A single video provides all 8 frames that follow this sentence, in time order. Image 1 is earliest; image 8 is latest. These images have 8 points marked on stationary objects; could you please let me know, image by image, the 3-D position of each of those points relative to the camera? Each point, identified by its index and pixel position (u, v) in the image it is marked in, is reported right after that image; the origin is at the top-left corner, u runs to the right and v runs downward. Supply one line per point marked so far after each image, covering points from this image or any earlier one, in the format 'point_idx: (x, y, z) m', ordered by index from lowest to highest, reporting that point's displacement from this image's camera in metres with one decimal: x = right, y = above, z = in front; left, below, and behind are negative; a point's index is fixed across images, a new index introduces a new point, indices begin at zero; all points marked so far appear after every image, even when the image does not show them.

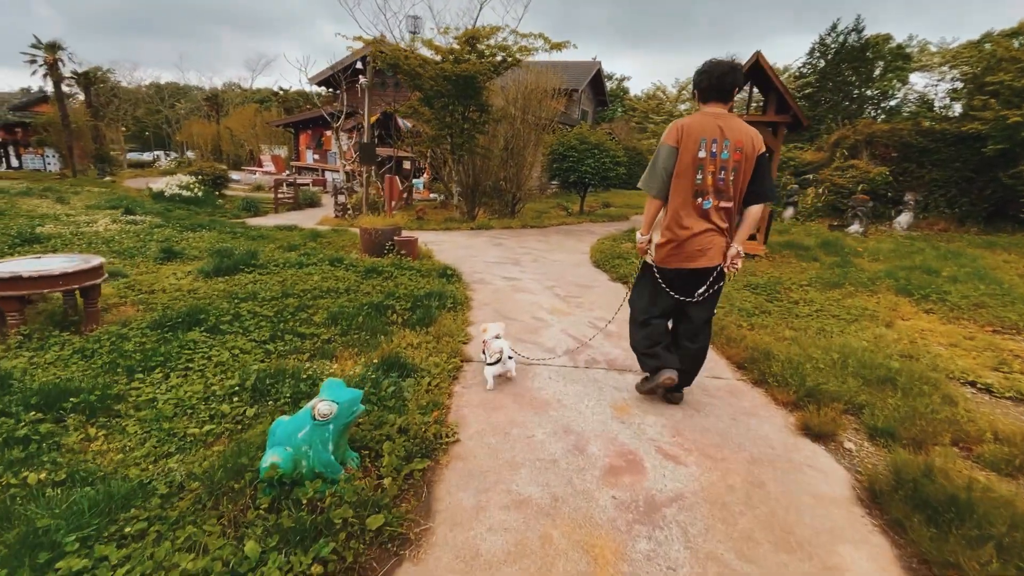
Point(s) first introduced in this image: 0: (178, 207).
0: (-9.2, +2.2, +13.2) m
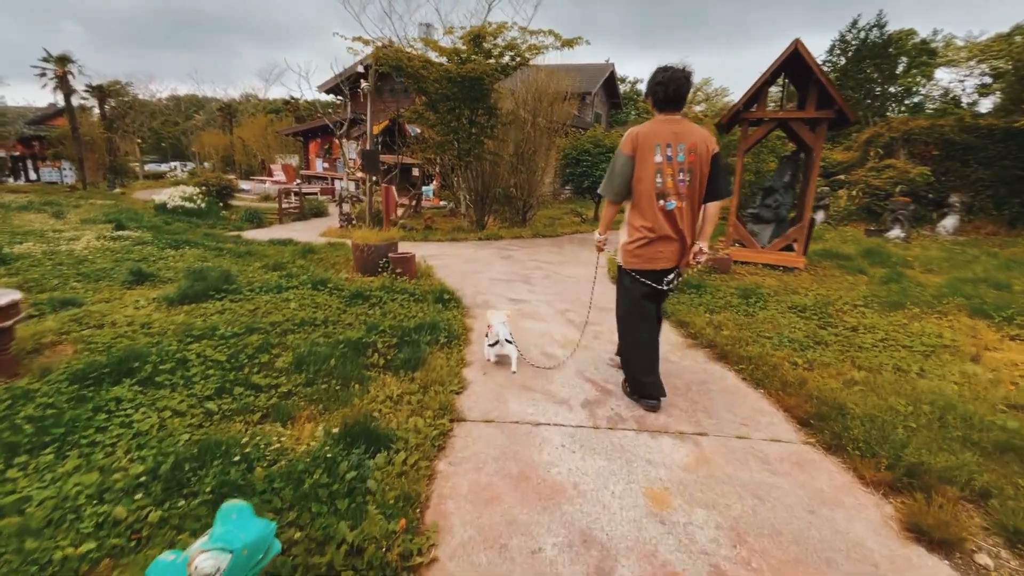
0: (-8.9, +1.8, +12.7) m
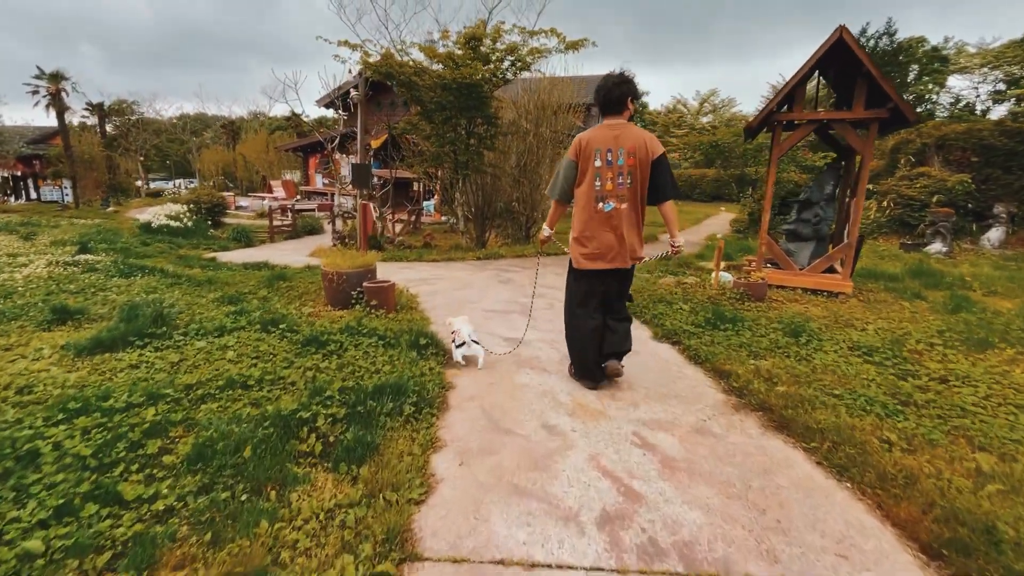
0: (-8.9, +1.2, +12.0) m
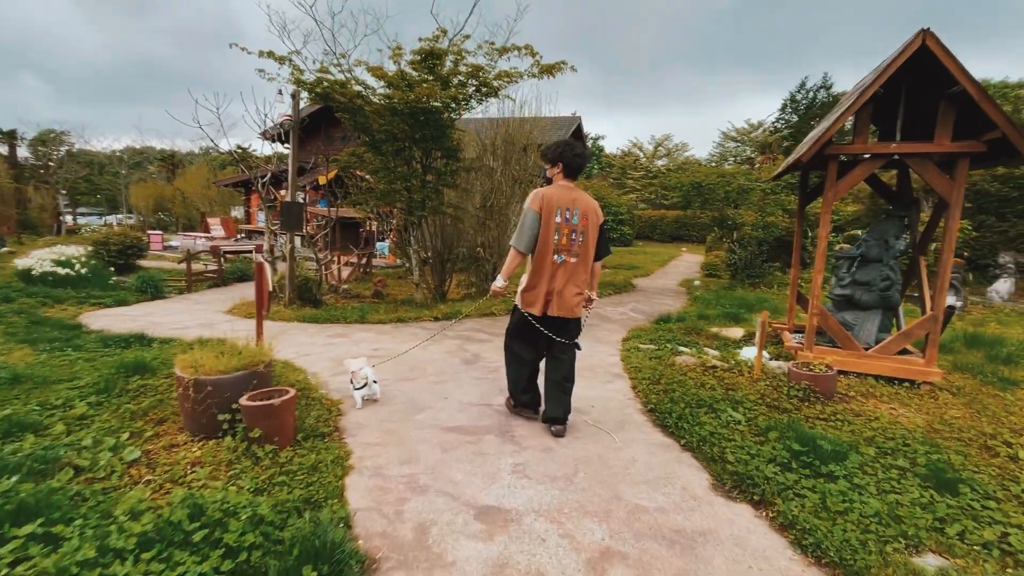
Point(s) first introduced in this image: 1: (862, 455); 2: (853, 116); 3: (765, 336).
0: (-9.6, -0.1, +9.5) m
1: (+2.2, -1.0, +3.0) m
2: (+2.9, +1.5, +4.2) m
3: (+2.4, -0.5, +4.6) m
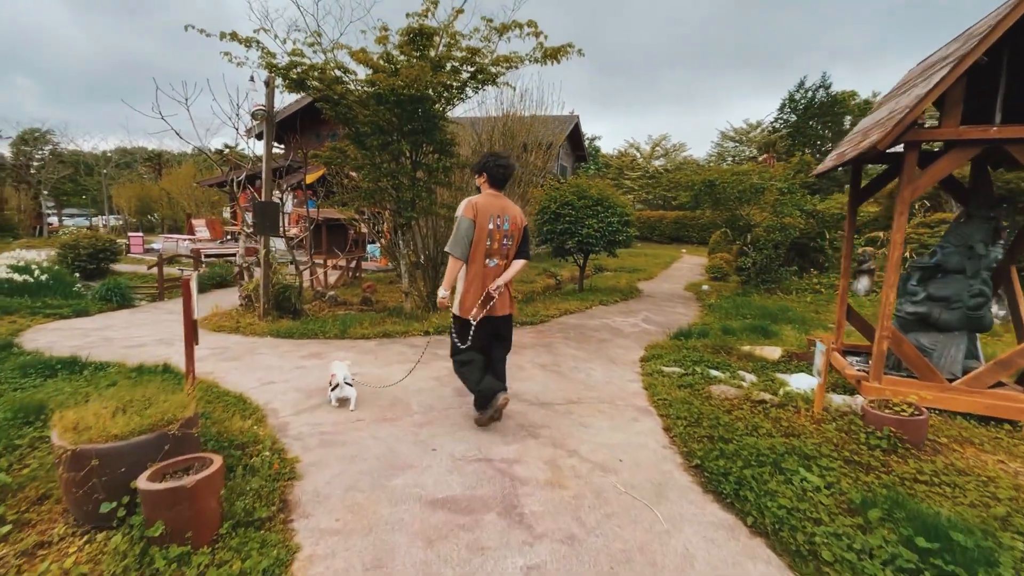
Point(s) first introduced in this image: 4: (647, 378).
0: (-9.6, -0.3, +8.6) m
1: (+2.2, -1.2, +2.1) m
2: (+3.0, +1.3, +3.4) m
3: (+2.5, -0.6, +3.8) m
4: (+1.4, -0.9, +4.9) m
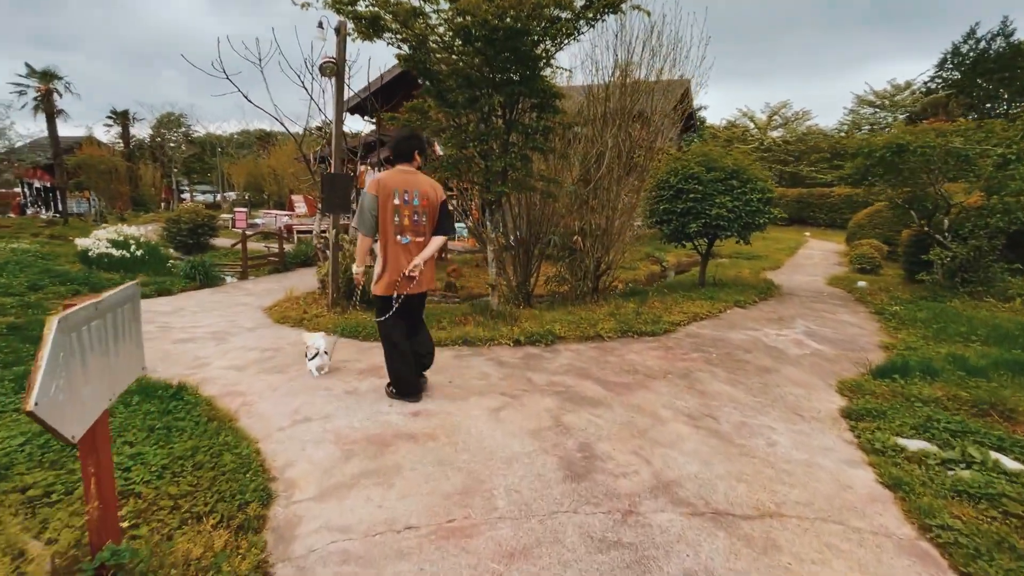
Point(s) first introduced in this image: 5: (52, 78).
0: (-7.9, +0.2, +8.5) m
1: (+2.6, -1.5, +0.1) m
2: (+3.6, +1.1, +1.1) m
3: (+3.1, -0.8, +1.6) m
4: (+2.2, -1.1, +2.9) m
5: (-16.9, +7.7, +17.7) m
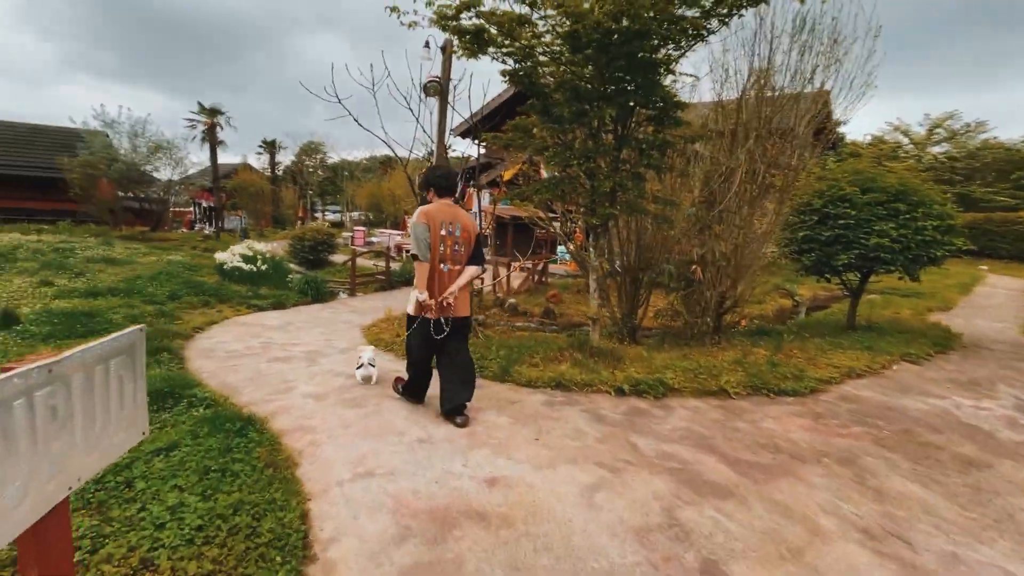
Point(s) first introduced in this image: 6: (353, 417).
0: (-6.0, 0.0, +9.3) m
1: (+2.3, -1.7, -1.1) m
2: (+3.7, +0.7, -0.3) m
3: (+3.2, -1.2, +0.3) m
4: (+2.6, -1.4, +1.7) m
5: (-12.6, +7.4, +20.6) m
6: (-1.3, -1.0, +3.8) m
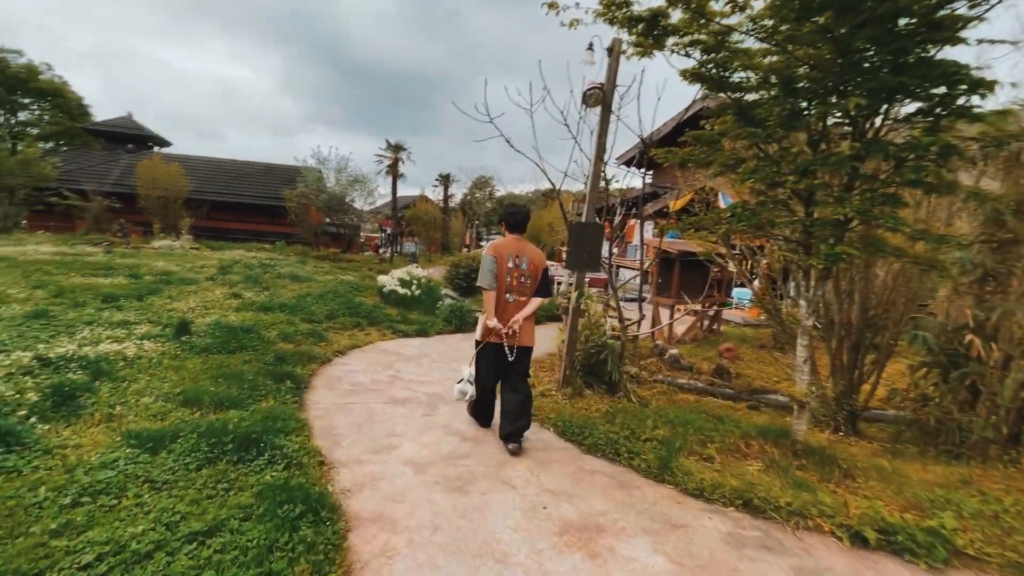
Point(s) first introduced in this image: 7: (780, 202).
0: (-3.1, -0.5, +9.6) m
1: (+1.4, -1.8, -3.0) m
2: (+3.2, +0.5, -2.5) m
3: (+2.8, -1.4, -1.9) m
4: (+2.6, -1.8, -0.4) m
5: (-5.2, +6.5, +22.7) m
6: (-0.4, -1.3, +2.8) m
7: (+2.2, +0.7, +4.0) m
